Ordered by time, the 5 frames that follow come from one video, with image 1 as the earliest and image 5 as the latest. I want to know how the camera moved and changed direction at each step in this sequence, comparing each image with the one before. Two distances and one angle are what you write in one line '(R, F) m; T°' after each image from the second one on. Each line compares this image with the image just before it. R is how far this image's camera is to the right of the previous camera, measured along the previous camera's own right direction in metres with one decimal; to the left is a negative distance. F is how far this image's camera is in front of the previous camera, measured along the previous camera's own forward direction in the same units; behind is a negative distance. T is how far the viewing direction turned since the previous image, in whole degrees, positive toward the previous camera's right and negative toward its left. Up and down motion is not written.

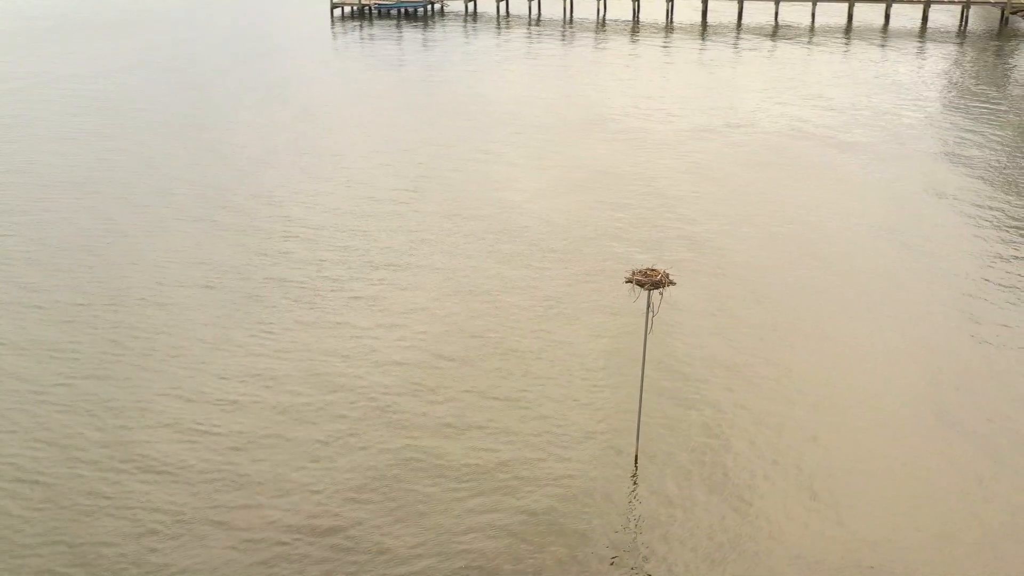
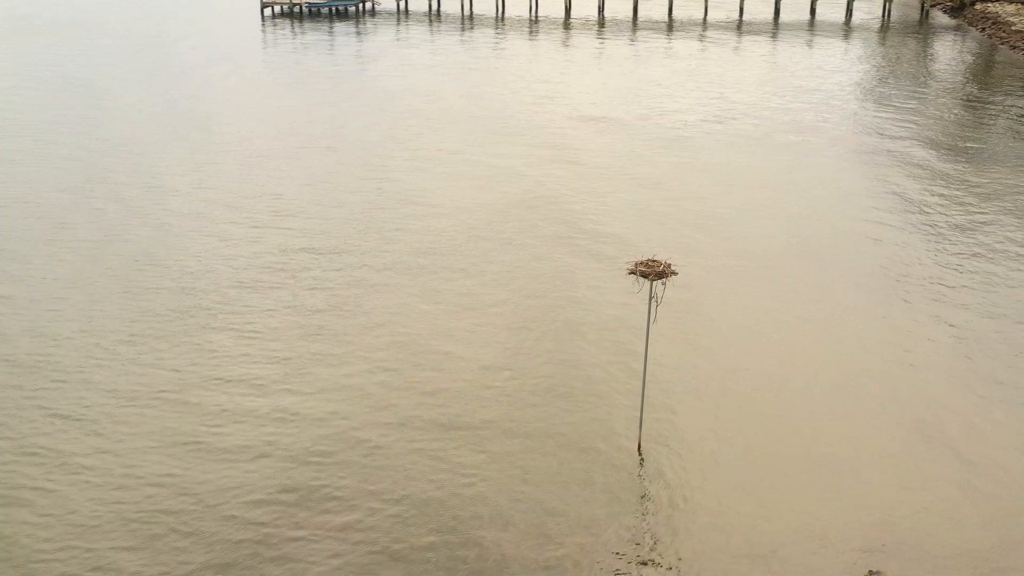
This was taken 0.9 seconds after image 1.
(-0.8, -0.2) m; +3°
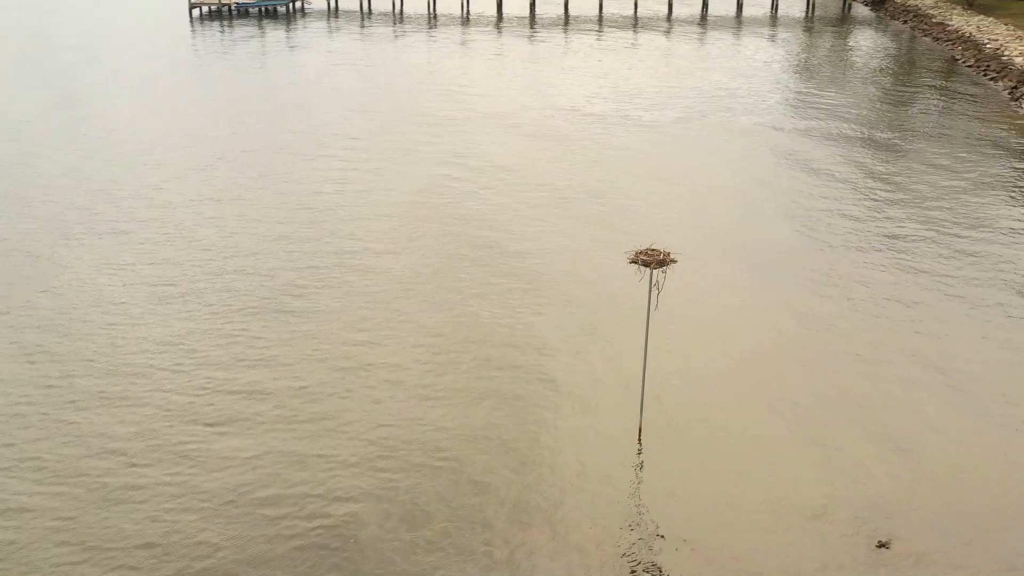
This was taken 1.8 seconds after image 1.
(-0.9, -0.2) m; +4°
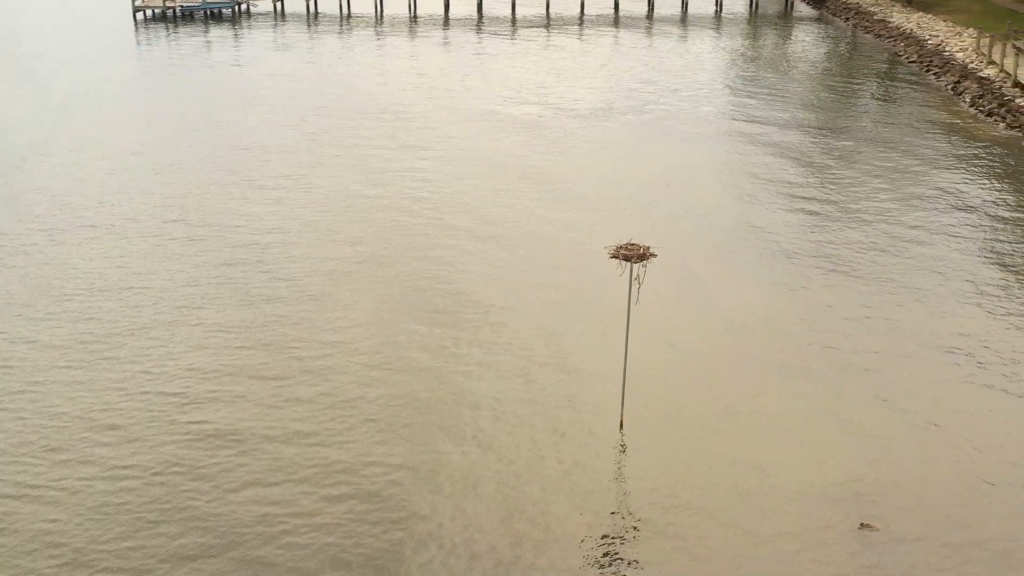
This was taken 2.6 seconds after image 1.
(-0.4, -0.1) m; +3°
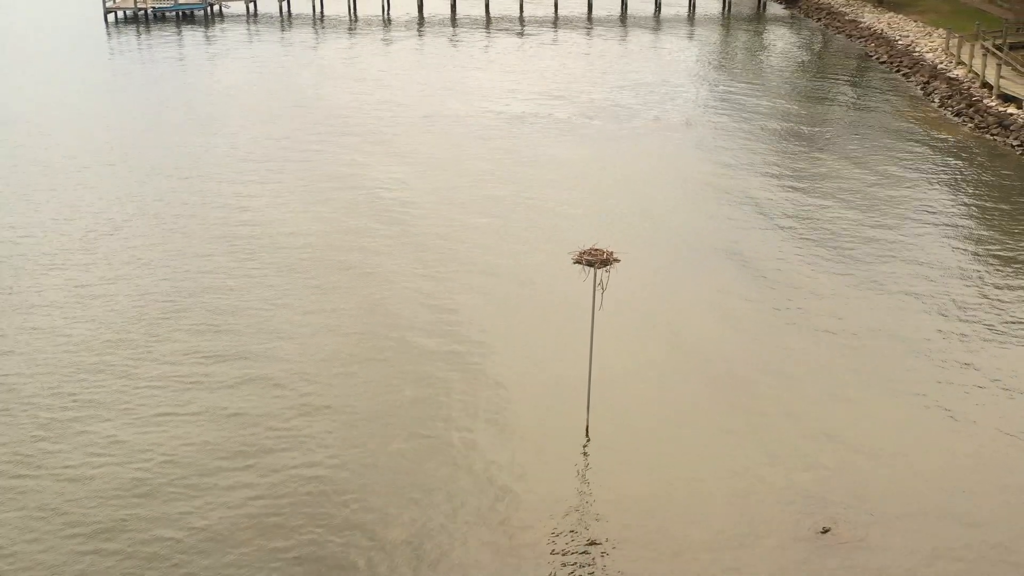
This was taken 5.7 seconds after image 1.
(-0.1, -0.1) m; +1°
